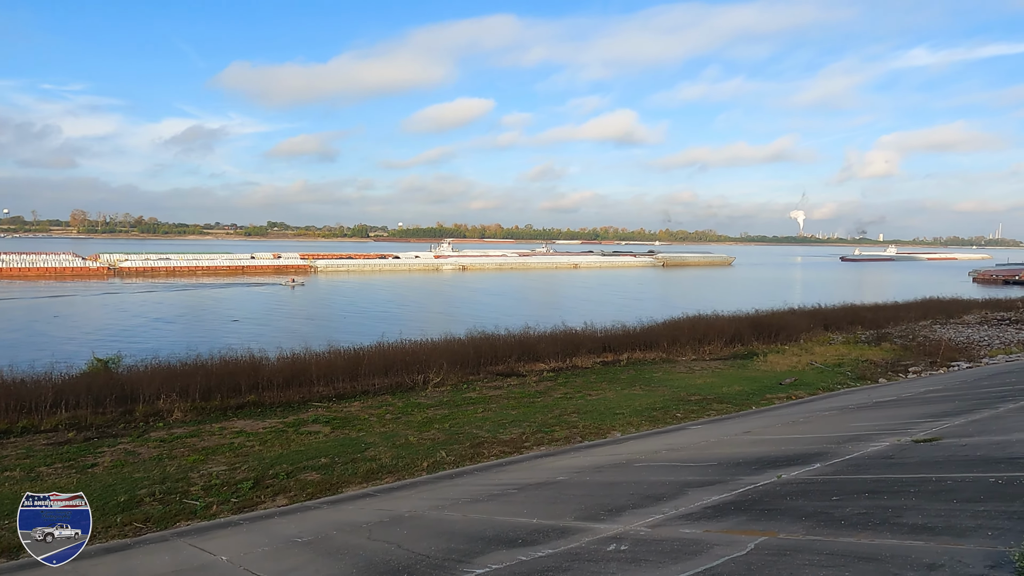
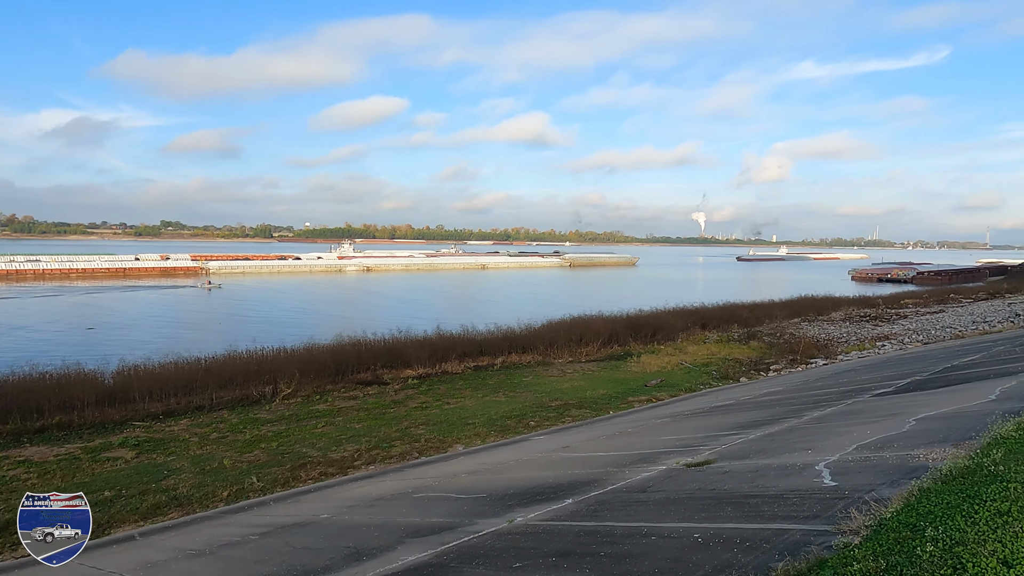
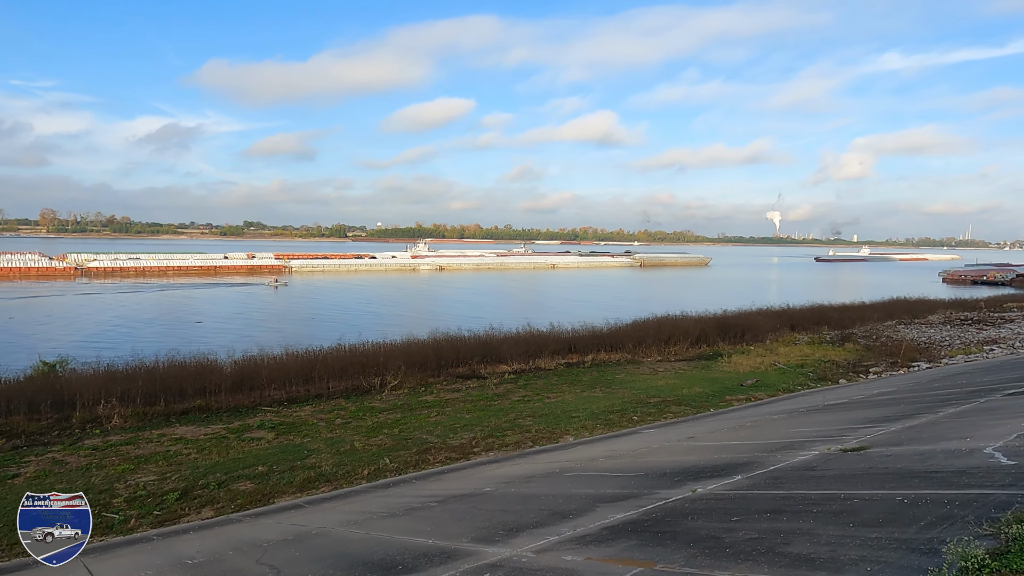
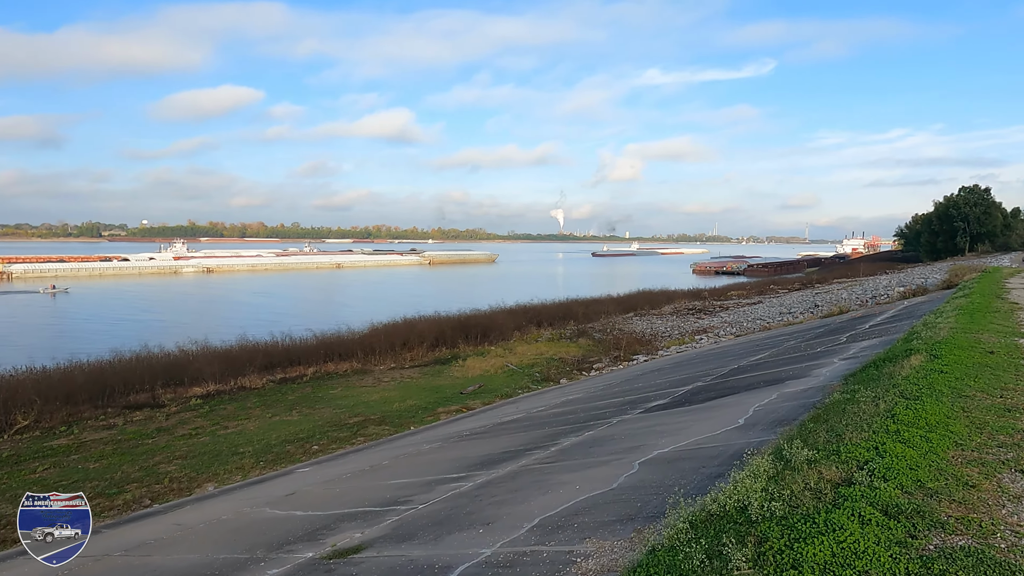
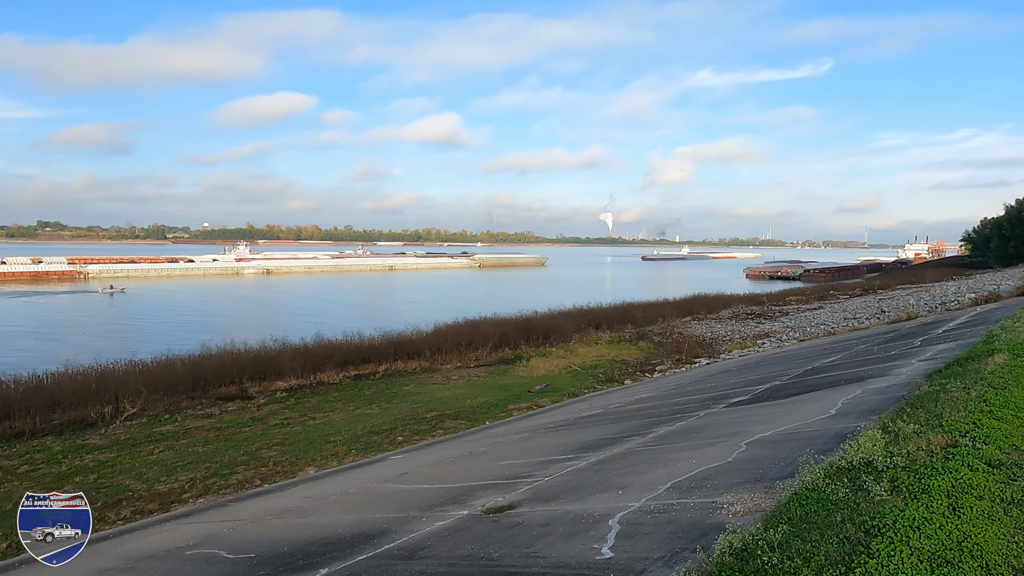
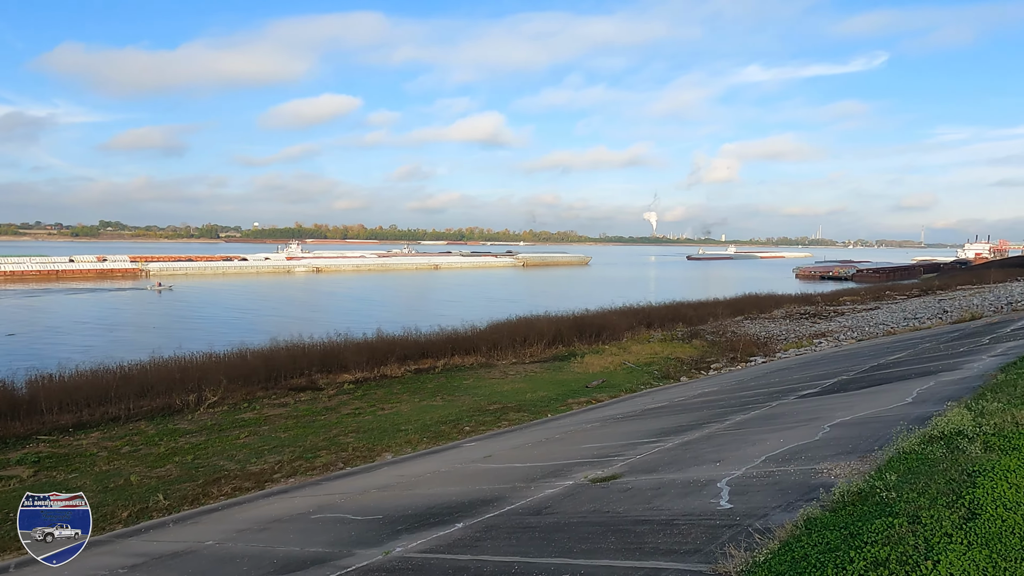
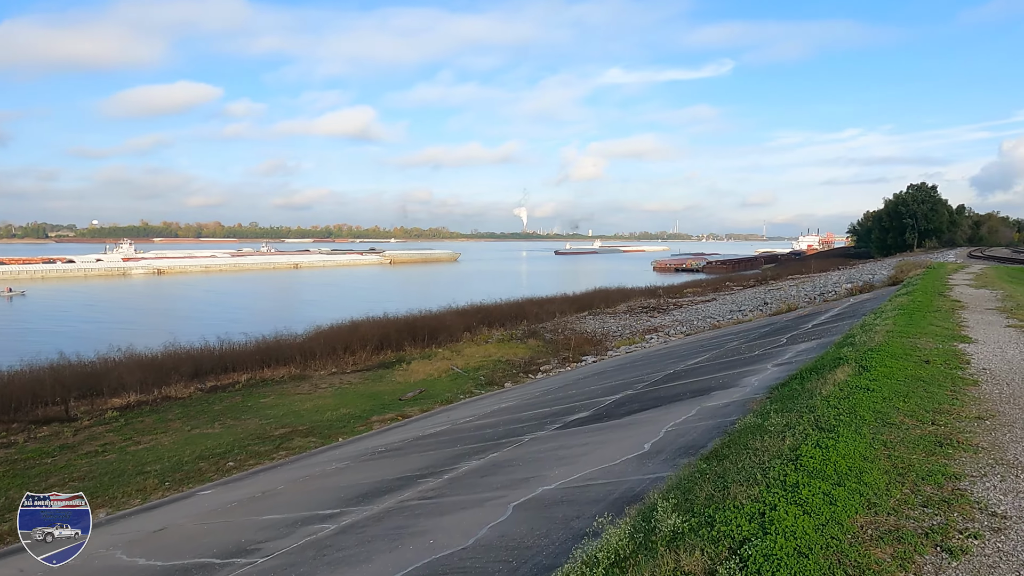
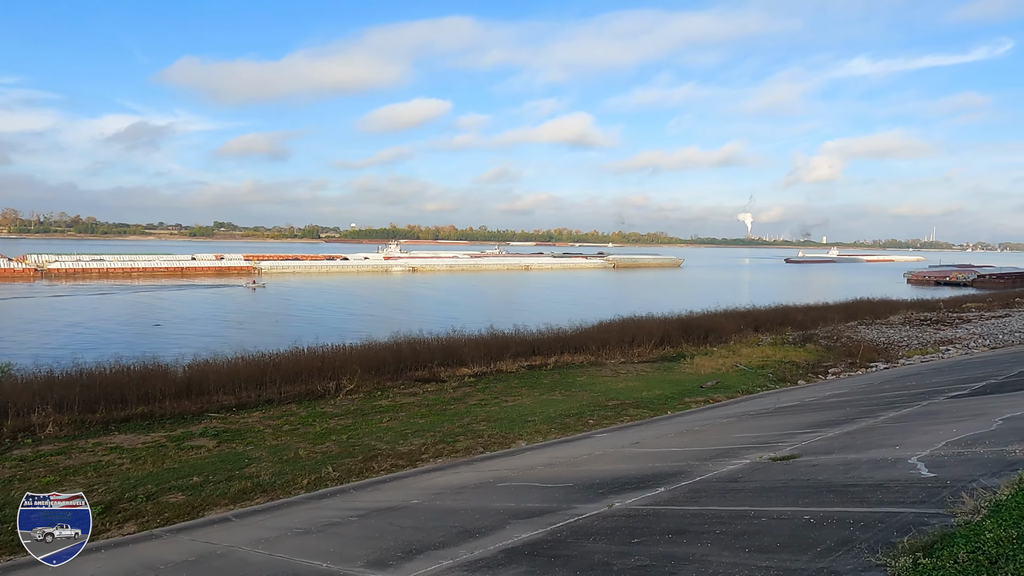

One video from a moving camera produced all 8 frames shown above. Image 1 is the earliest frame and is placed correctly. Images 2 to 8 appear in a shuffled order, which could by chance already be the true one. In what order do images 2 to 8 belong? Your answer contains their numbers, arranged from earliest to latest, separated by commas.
3, 8, 2, 6, 5, 4, 7
